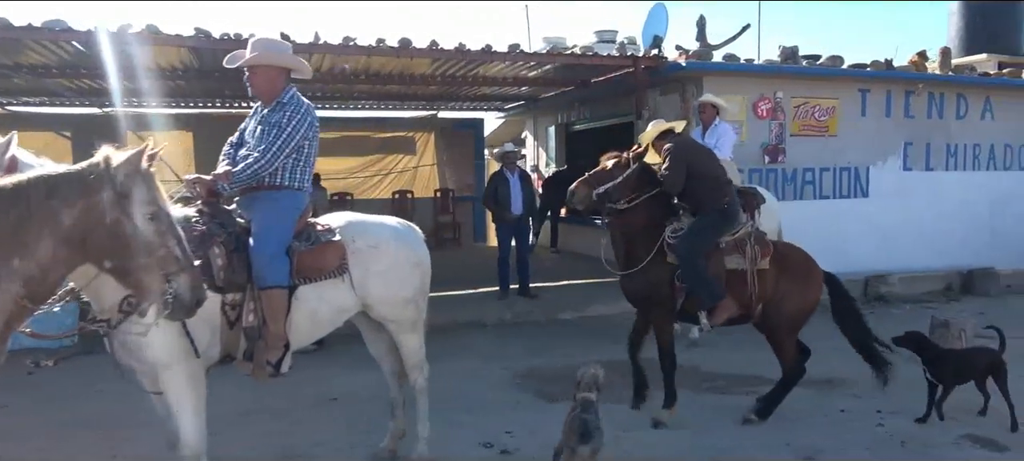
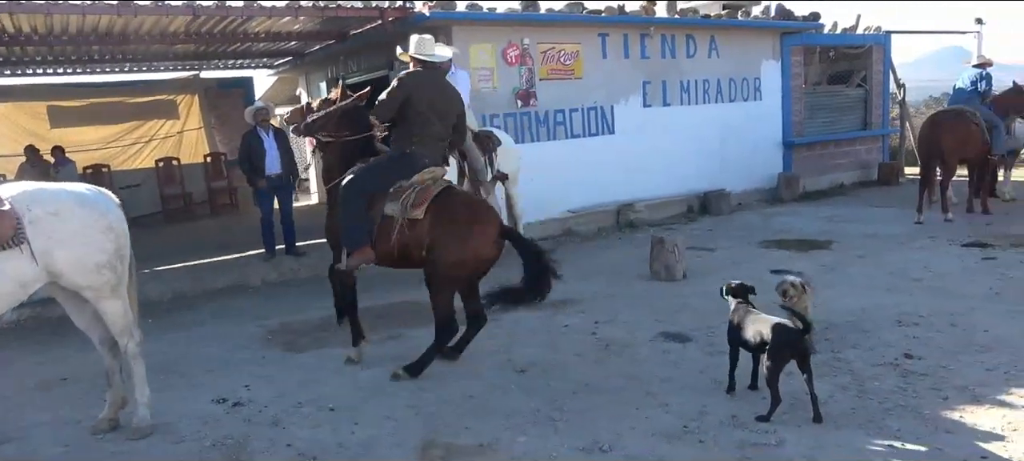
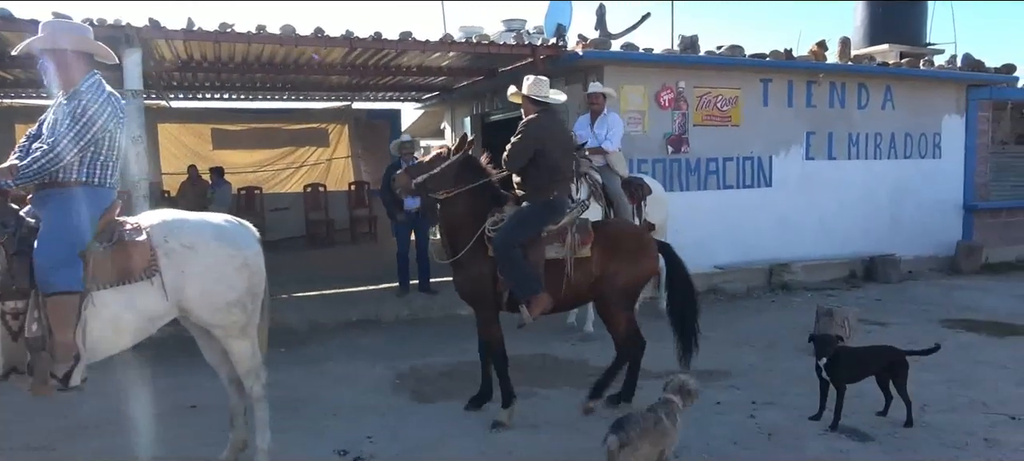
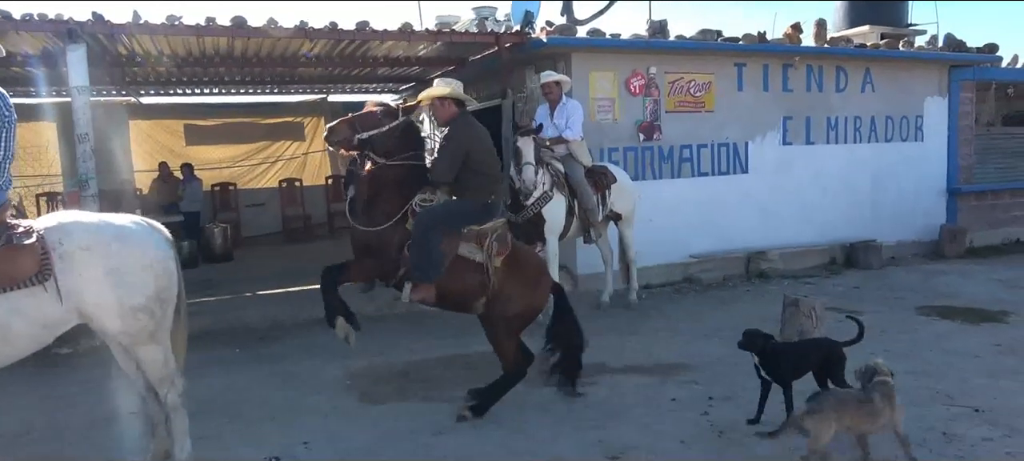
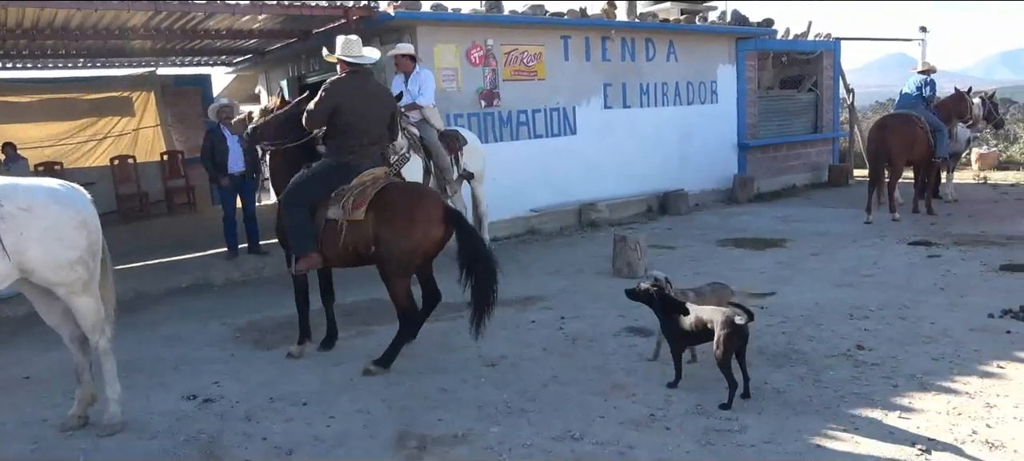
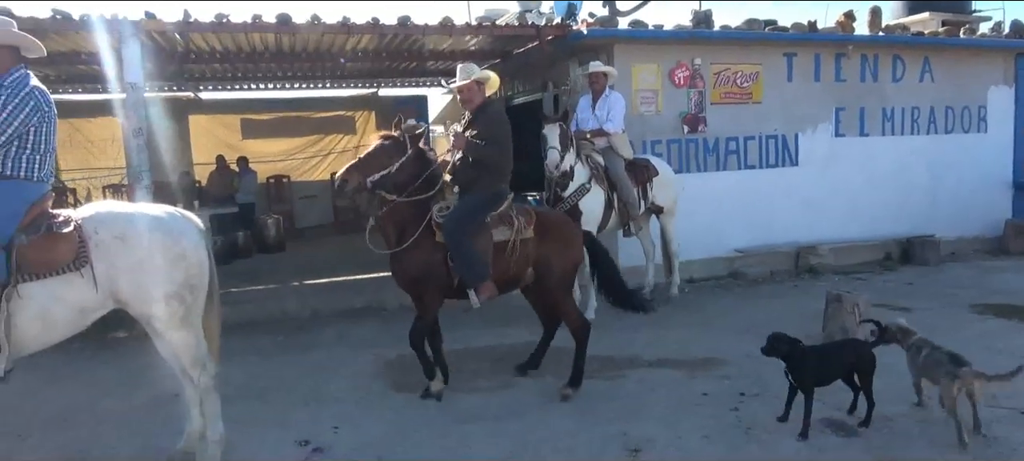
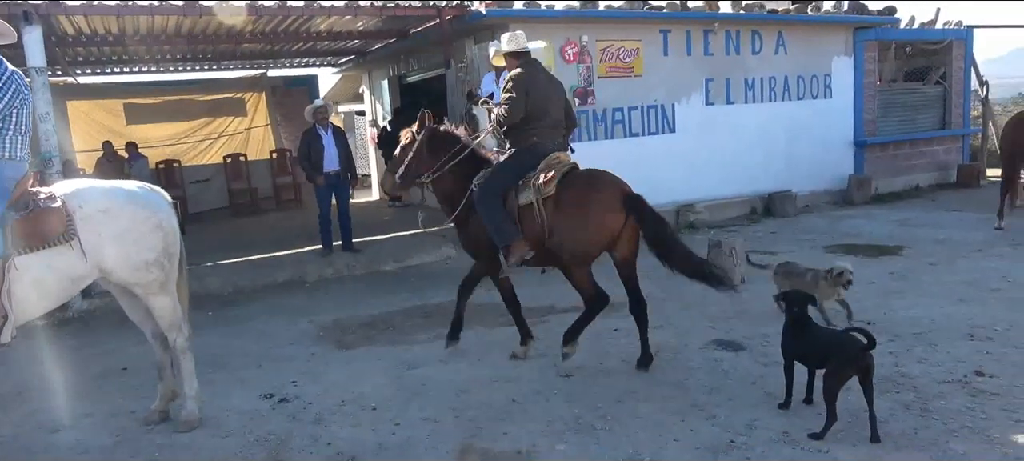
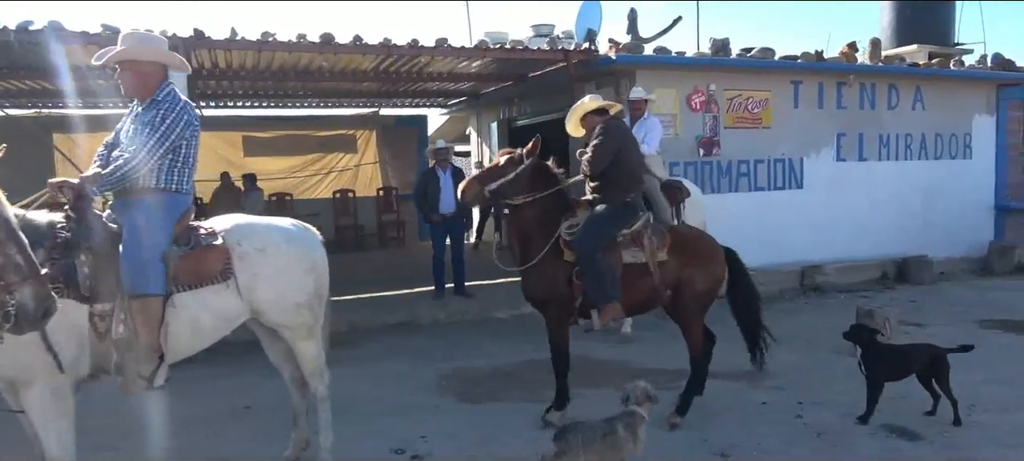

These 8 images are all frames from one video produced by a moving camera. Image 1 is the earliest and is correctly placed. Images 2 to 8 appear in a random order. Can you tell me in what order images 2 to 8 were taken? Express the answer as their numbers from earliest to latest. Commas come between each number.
8, 3, 4, 6, 7, 2, 5
